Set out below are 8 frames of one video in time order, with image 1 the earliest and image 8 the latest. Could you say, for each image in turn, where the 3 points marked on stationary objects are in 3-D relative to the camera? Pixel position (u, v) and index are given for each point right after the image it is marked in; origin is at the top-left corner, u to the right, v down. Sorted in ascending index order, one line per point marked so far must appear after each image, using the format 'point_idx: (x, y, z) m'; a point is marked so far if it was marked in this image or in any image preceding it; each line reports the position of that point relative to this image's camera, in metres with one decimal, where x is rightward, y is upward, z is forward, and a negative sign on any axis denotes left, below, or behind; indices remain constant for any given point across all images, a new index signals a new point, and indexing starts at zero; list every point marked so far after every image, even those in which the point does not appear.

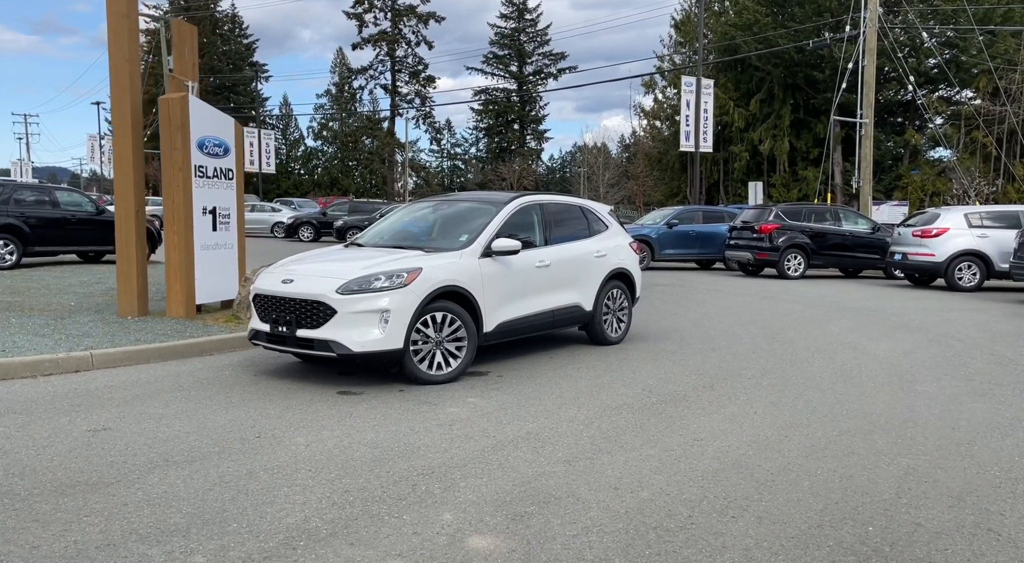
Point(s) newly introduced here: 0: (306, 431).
0: (-1.4, -1.0, +5.3) m
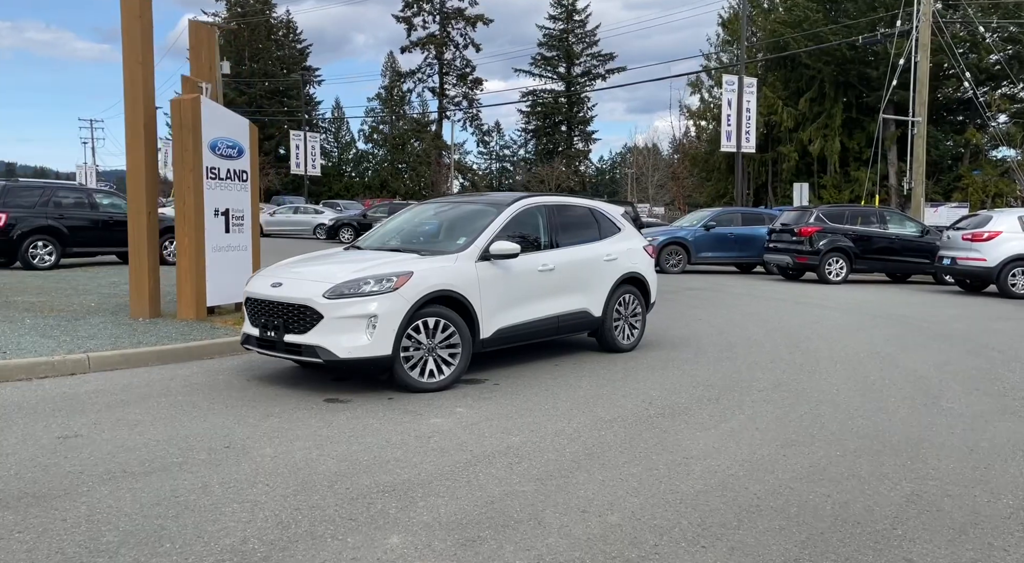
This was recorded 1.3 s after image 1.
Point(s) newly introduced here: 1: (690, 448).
0: (-1.5, -1.1, +5.1) m
1: (+1.2, -1.1, +5.1) m
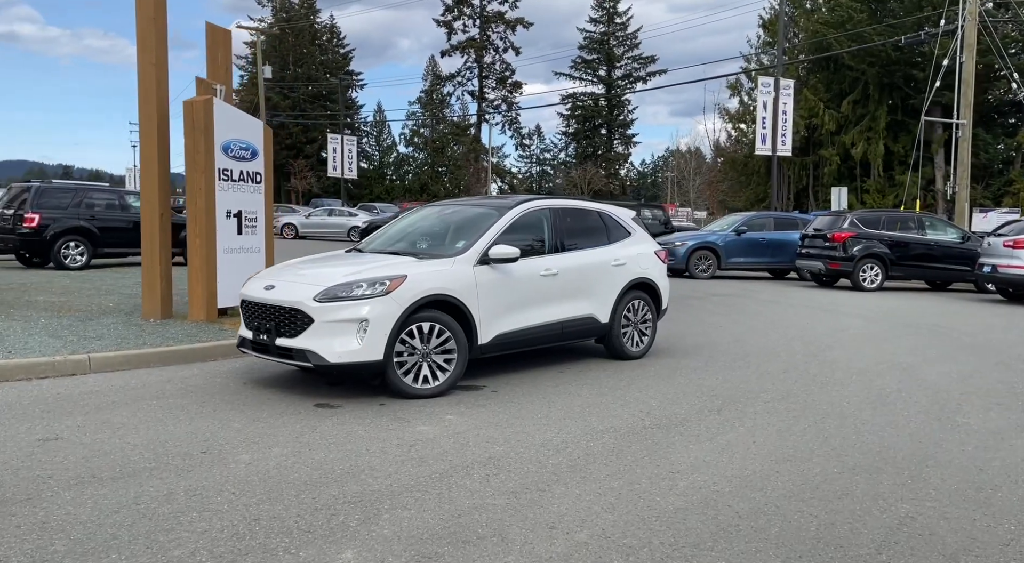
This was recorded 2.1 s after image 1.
0: (-1.7, -1.1, +5.0) m
1: (+1.1, -1.2, +4.9) m
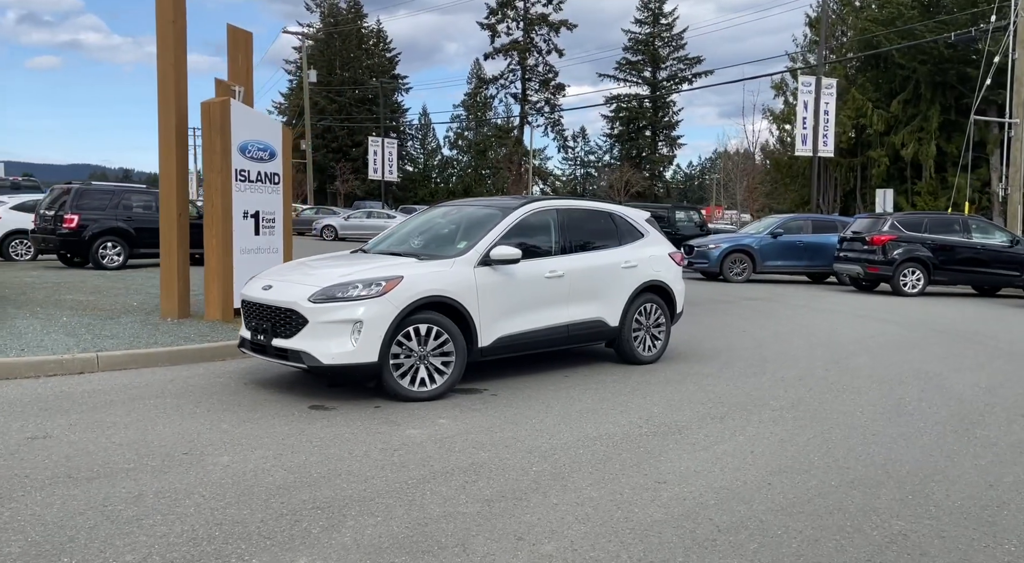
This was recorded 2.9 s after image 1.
0: (-1.8, -1.1, +5.0) m
1: (+0.9, -1.2, +4.7) m
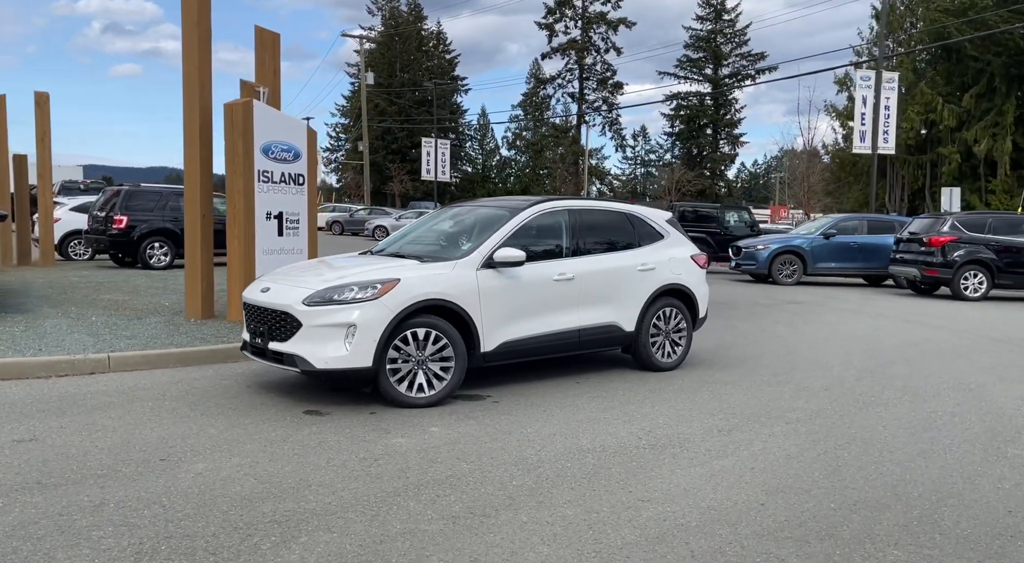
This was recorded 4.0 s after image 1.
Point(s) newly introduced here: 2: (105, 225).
0: (-1.9, -1.1, +4.9) m
1: (+0.8, -1.2, +4.5) m
2: (-10.1, +1.4, +19.3) m
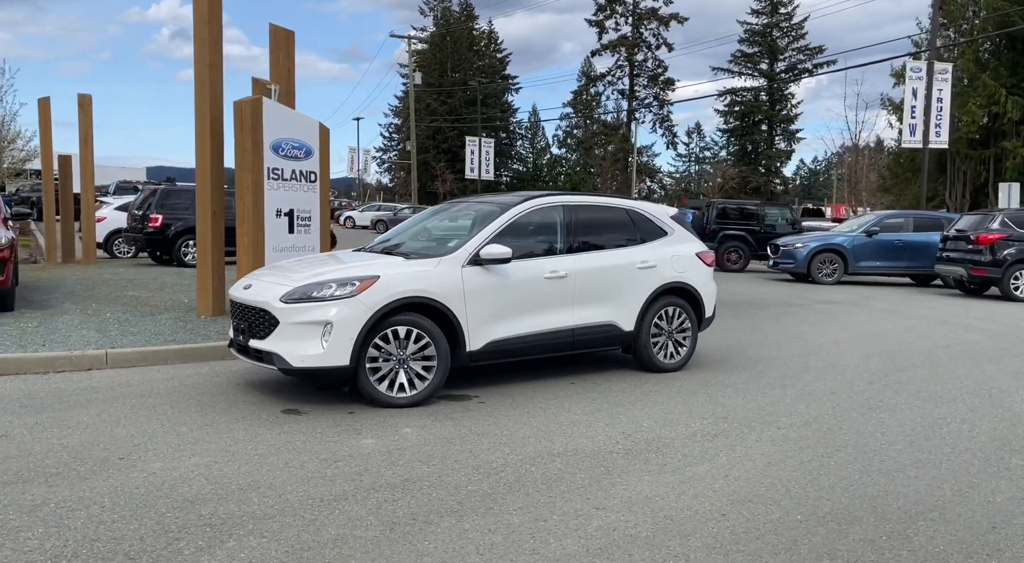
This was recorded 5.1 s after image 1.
0: (-2.1, -1.1, +4.8) m
1: (+0.6, -1.2, +4.3) m
2: (-9.4, +1.5, +19.7) m
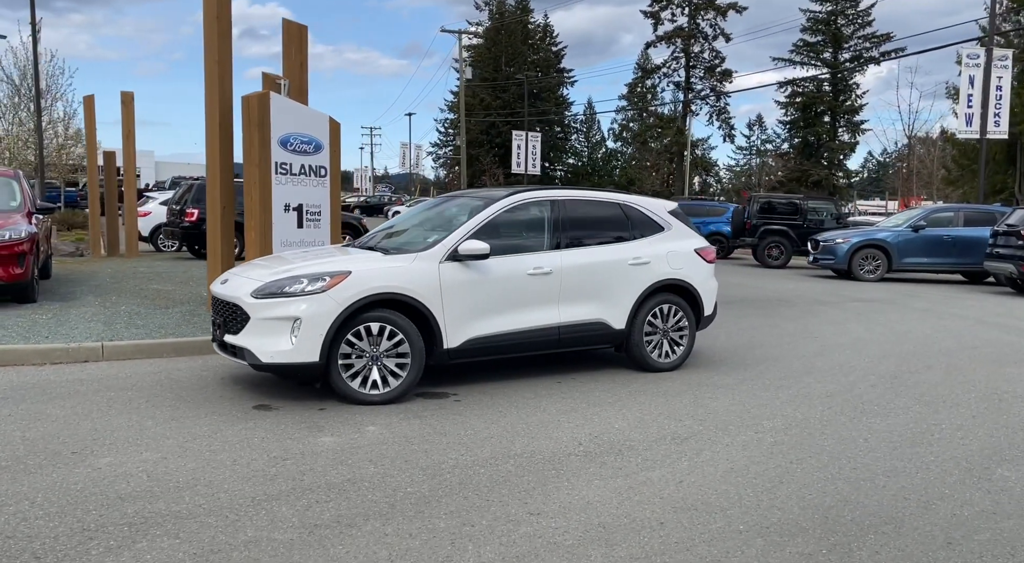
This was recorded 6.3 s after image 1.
0: (-2.4, -1.0, +4.9) m
1: (+0.2, -1.2, +4.1) m
2: (-8.7, +1.6, +20.2) m
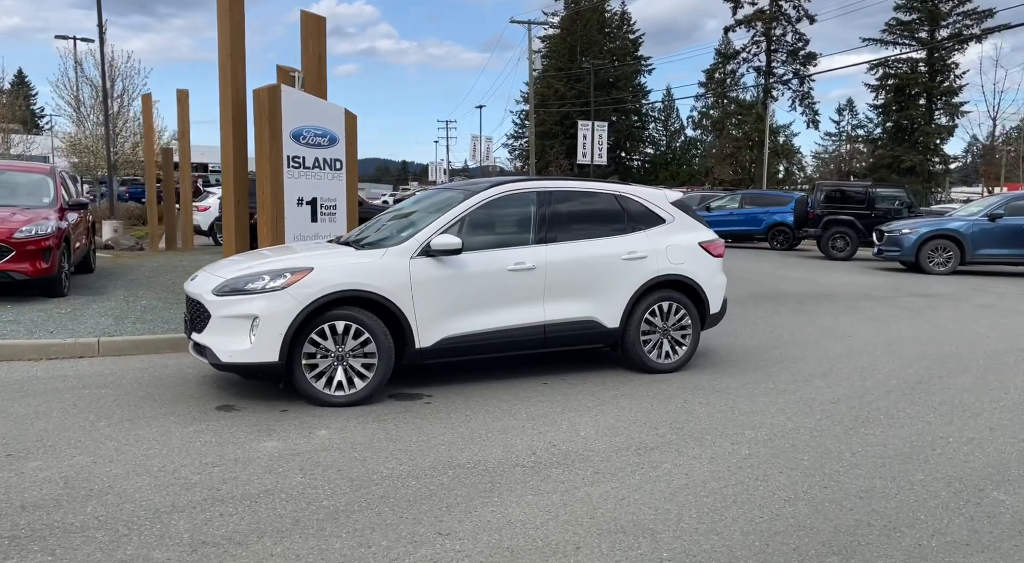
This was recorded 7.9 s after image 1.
0: (-2.7, -1.0, +4.8) m
1: (-0.2, -1.2, +3.8) m
2: (-7.6, +1.8, +20.6) m
